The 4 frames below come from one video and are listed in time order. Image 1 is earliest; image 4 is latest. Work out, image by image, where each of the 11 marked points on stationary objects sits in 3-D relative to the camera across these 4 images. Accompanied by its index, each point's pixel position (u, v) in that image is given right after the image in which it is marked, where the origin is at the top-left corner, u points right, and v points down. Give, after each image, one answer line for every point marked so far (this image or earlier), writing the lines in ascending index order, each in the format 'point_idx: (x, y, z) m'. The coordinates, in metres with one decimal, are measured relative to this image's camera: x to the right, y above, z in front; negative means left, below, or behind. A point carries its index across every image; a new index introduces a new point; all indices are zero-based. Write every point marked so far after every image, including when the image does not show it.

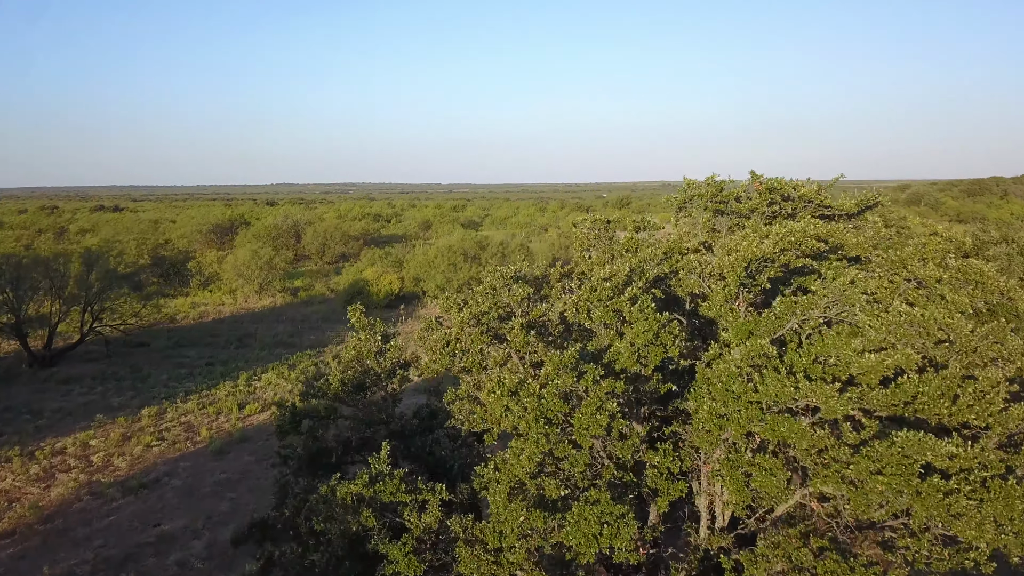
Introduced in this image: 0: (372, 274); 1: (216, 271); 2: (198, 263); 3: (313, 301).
0: (-3.8, +0.4, +14.8) m
1: (-9.4, +0.5, +17.1) m
2: (-10.2, +0.8, +17.5) m
3: (-5.6, -0.4, +15.2) m
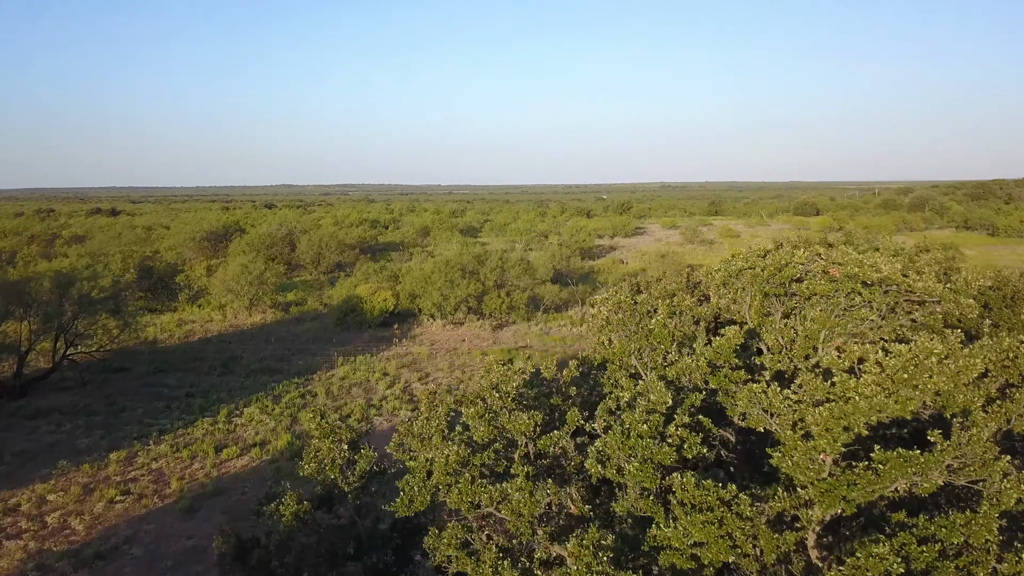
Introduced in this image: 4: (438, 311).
0: (-3.8, 0.0, +14.2) m
1: (-9.4, +0.1, +16.5) m
2: (-10.2, +0.3, +16.9) m
3: (-5.6, -0.8, +14.6) m
4: (-1.8, -0.6, +13.3) m
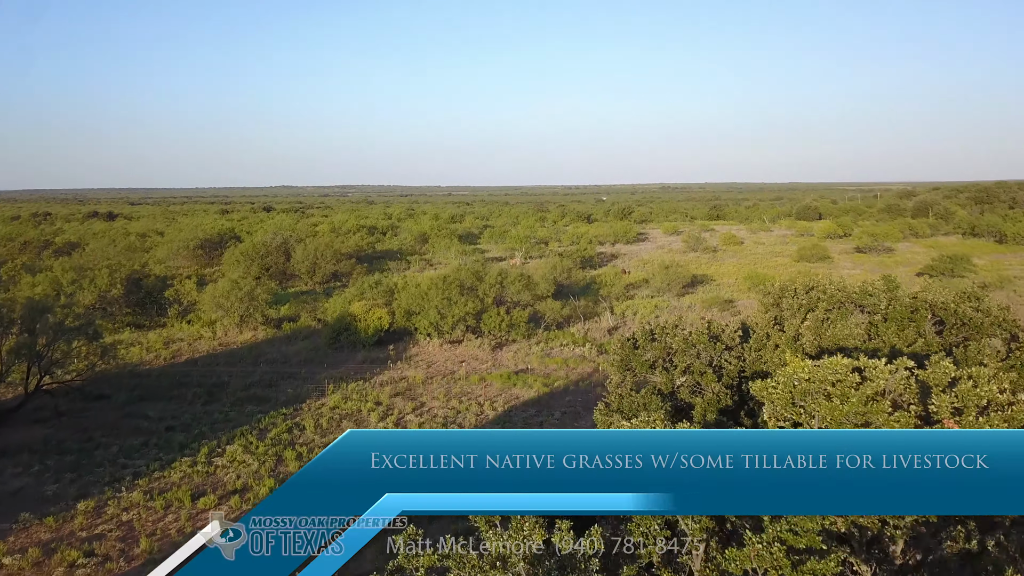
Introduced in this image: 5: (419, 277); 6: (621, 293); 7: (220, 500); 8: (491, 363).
0: (-3.8, -0.5, +13.7) m
1: (-9.4, -0.3, +16.0) m
2: (-10.2, -0.1, +16.4) m
3: (-5.6, -1.2, +14.1) m
4: (-1.8, -1.0, +12.8) m
5: (-3.4, +0.4, +19.7) m
6: (+3.7, -0.2, +18.2) m
7: (-3.5, -2.5, +6.5) m
8: (-0.5, -1.6, +11.6) m
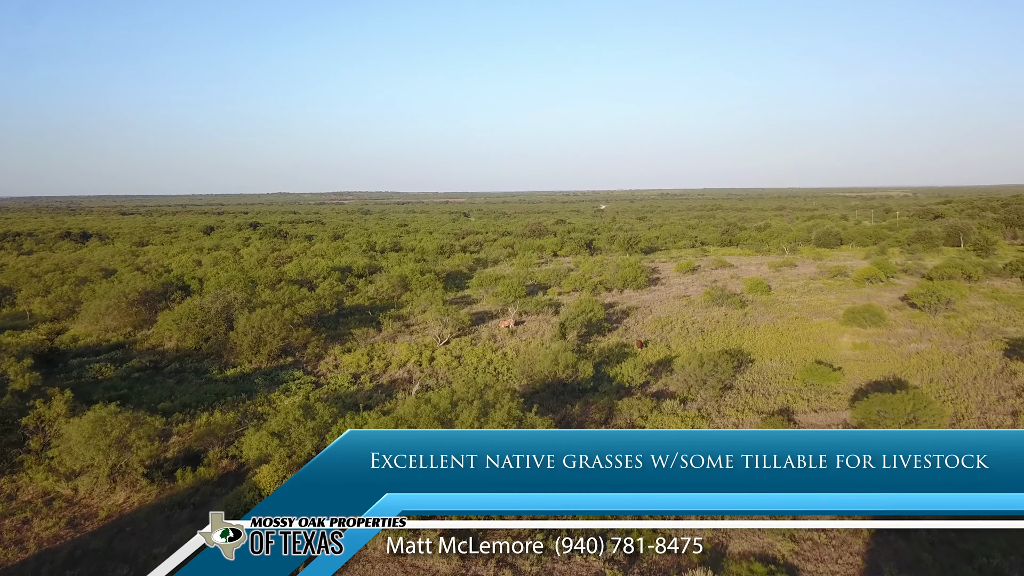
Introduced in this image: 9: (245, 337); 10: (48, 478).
0: (-4.1, -3.1, +9.4) m
1: (-9.7, -3.0, +11.7) m
2: (-10.5, -2.8, +12.1) m
3: (-5.9, -3.9, +9.8) m
4: (-2.1, -3.6, +8.6) m
5: (-3.7, -2.2, +15.4) m
6: (+3.4, -2.8, +13.9) m
7: (-3.8, -5.1, +2.2) m
8: (-0.7, -4.2, +7.3) m
9: (-9.3, -1.7, +18.8) m
10: (-9.0, -3.6, +10.6) m
